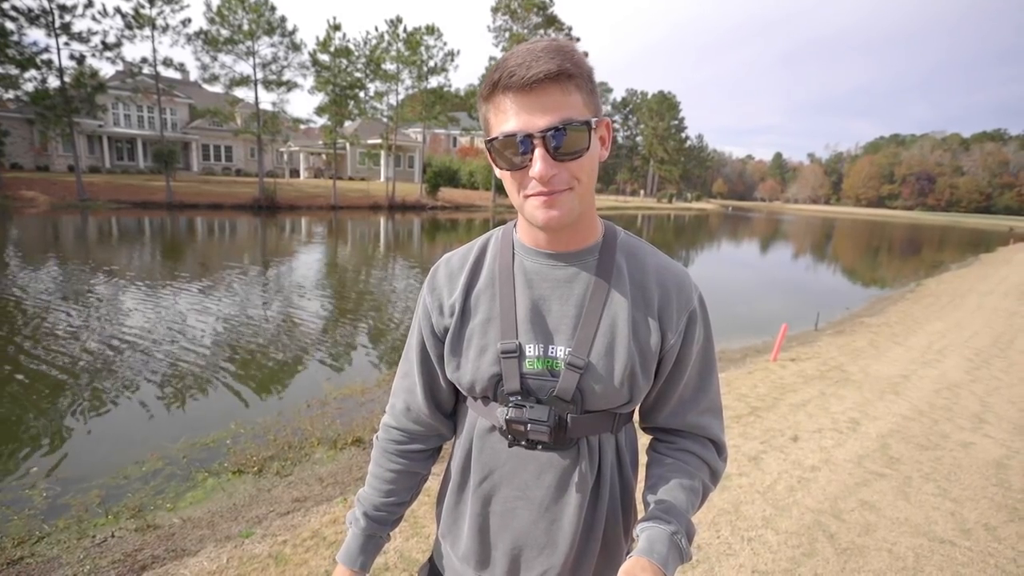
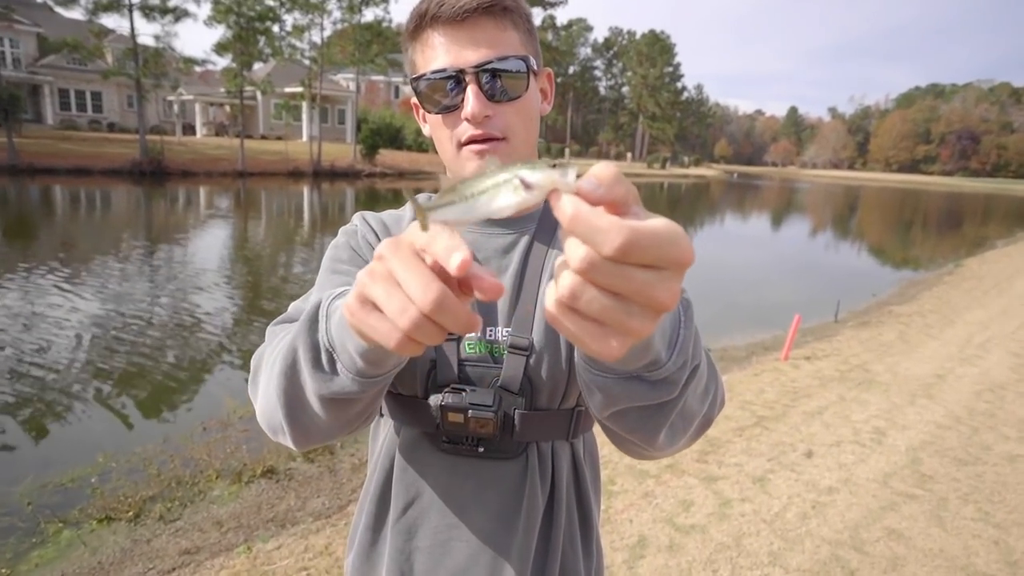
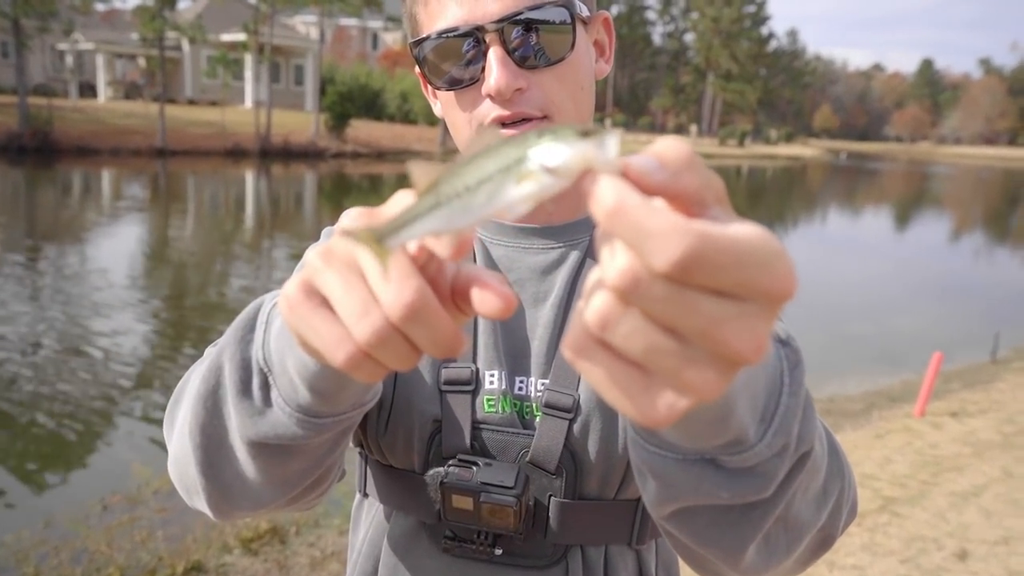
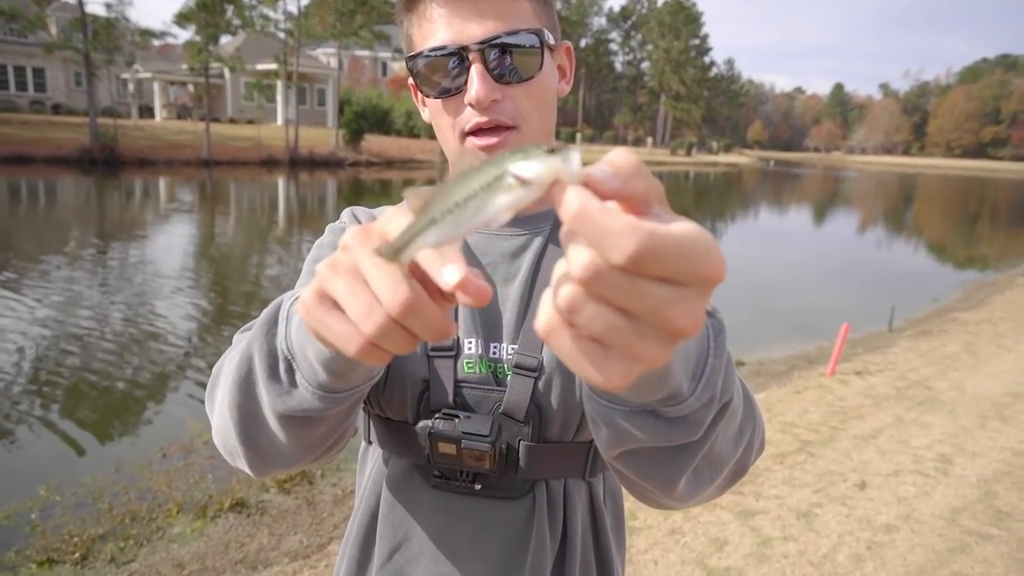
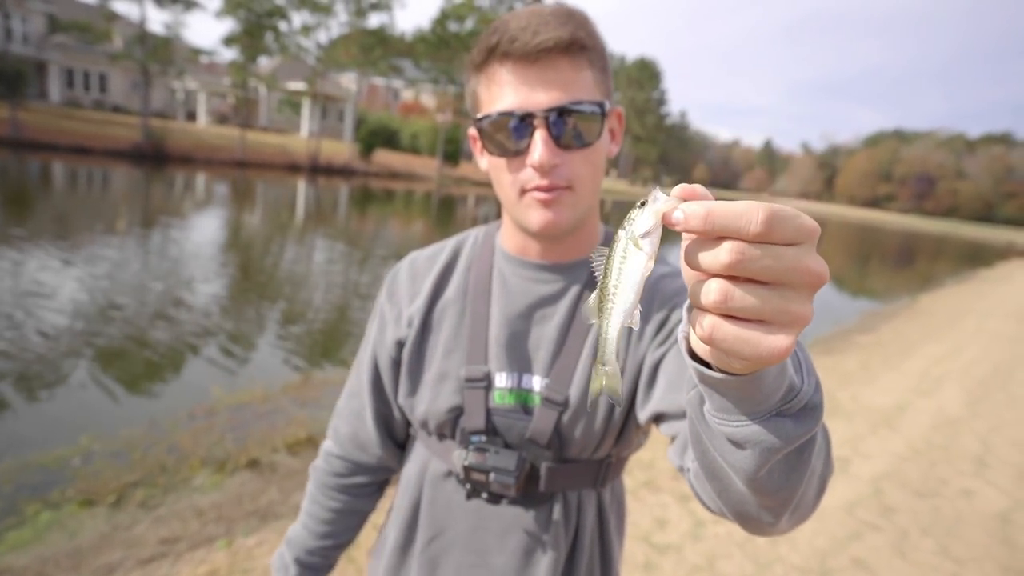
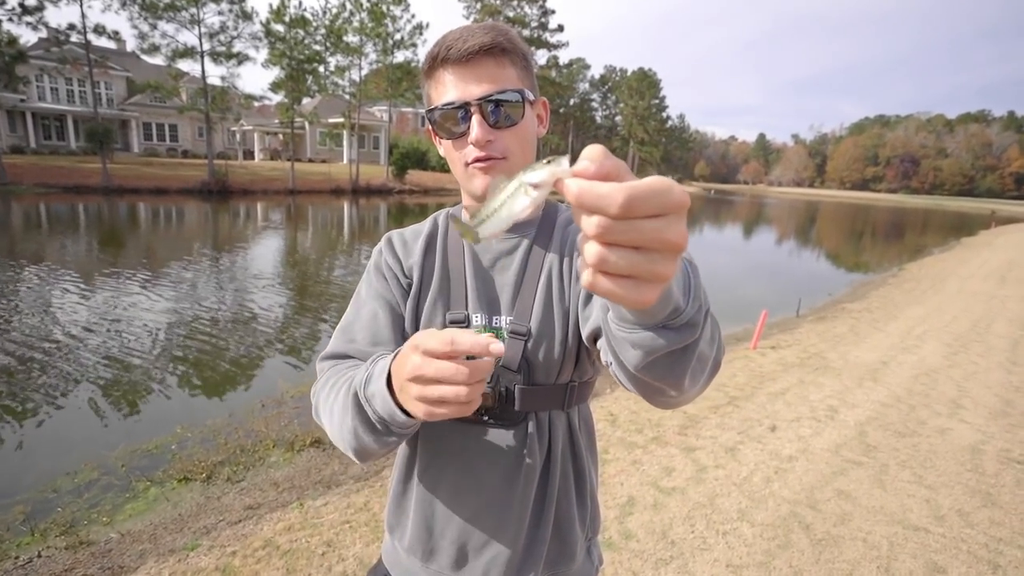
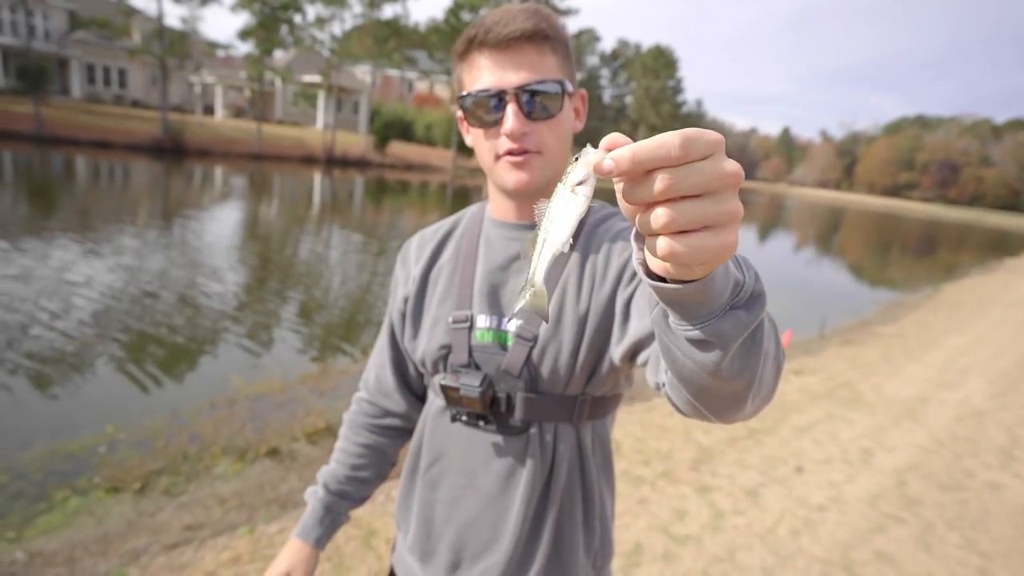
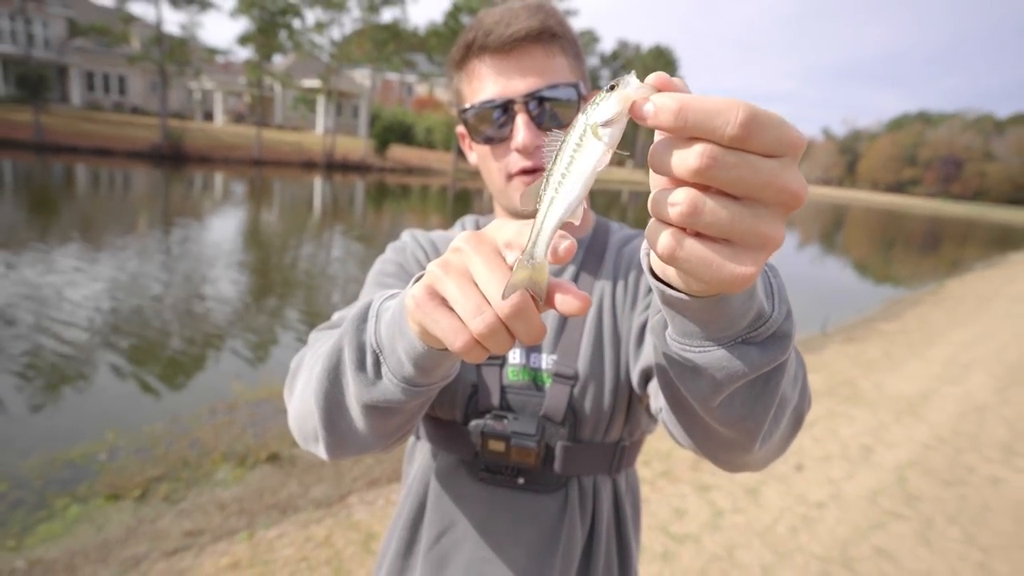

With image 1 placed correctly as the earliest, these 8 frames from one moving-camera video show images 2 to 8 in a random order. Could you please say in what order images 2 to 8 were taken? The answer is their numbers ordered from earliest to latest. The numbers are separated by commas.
6, 2, 4, 3, 8, 5, 7
